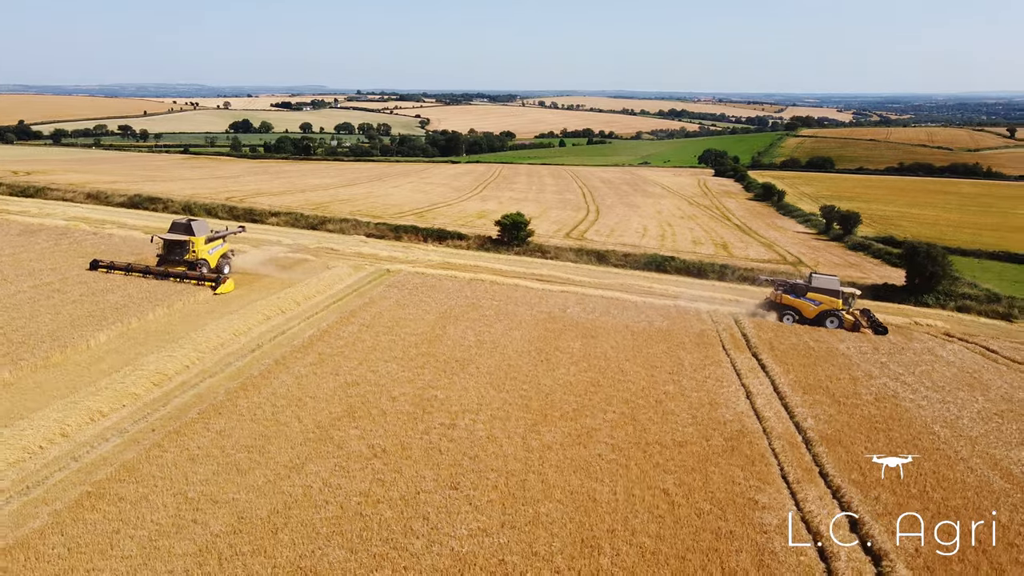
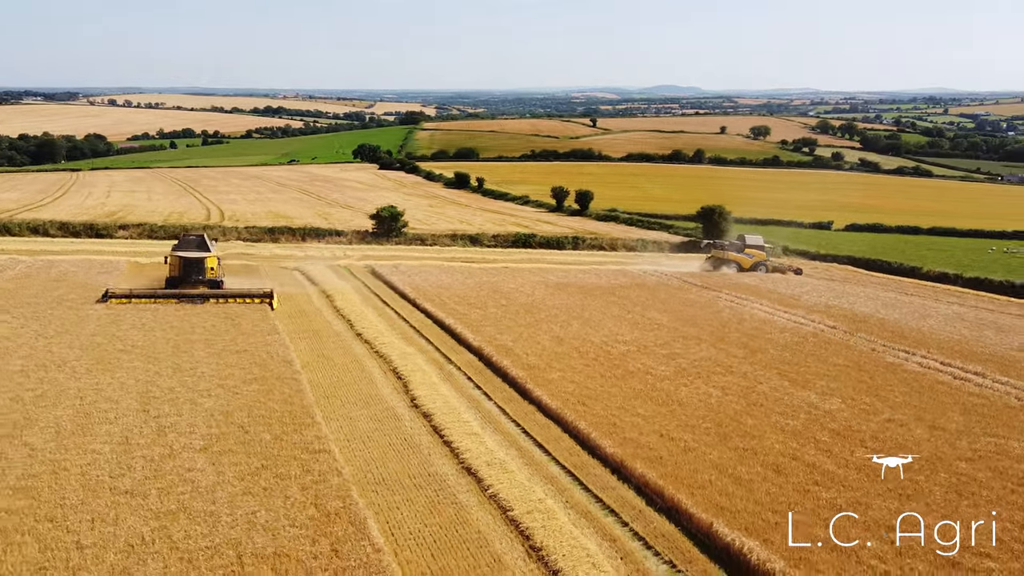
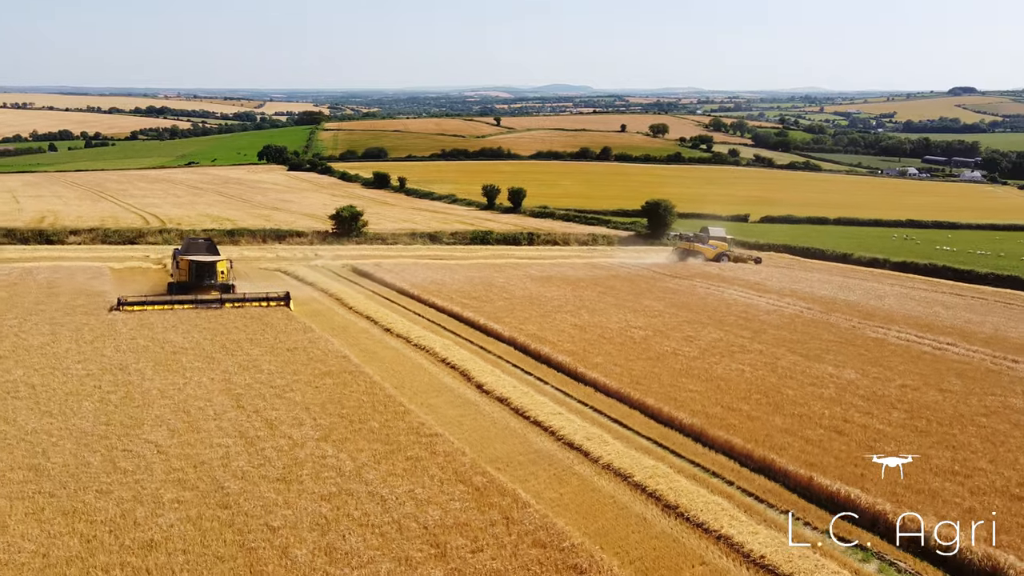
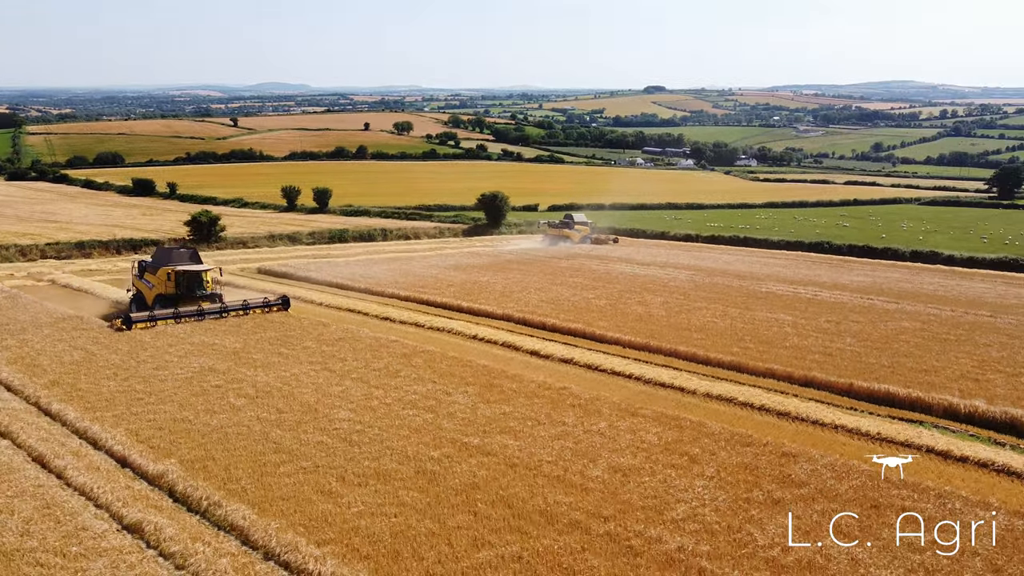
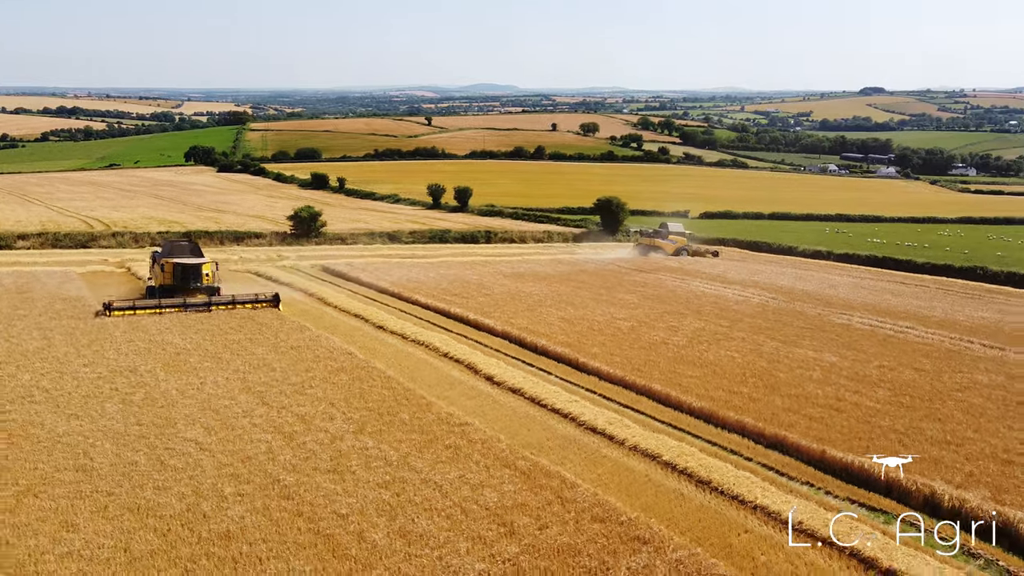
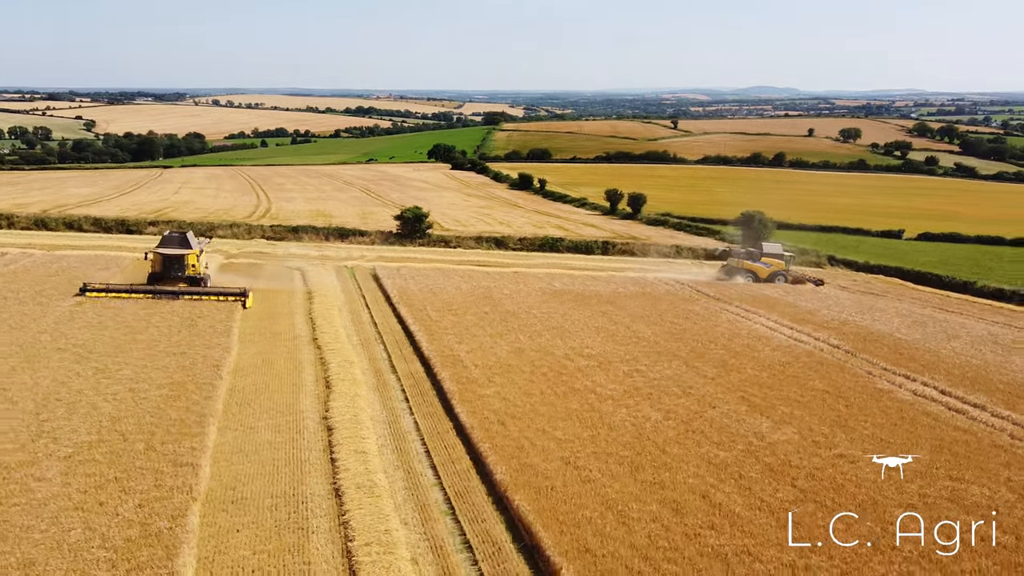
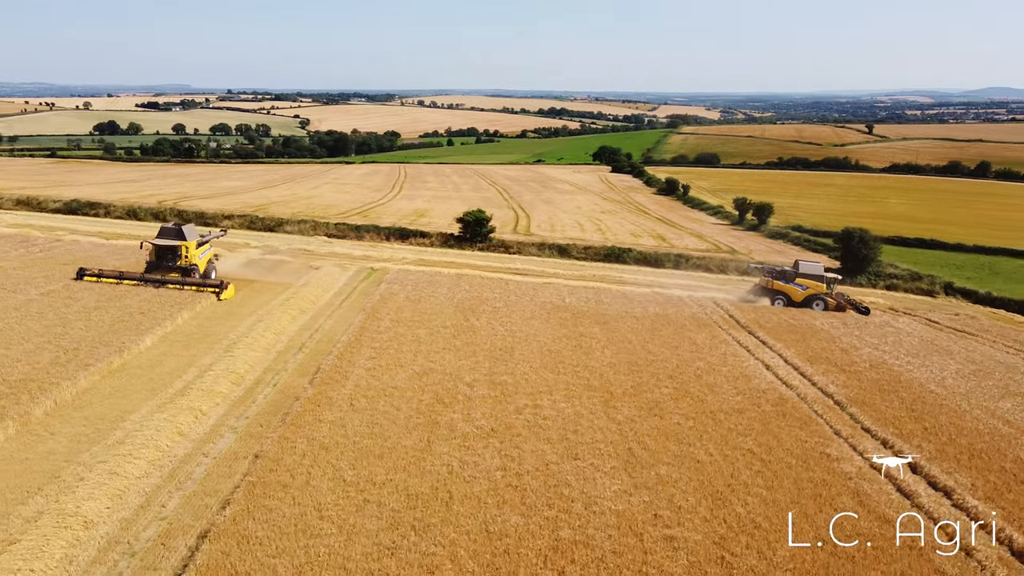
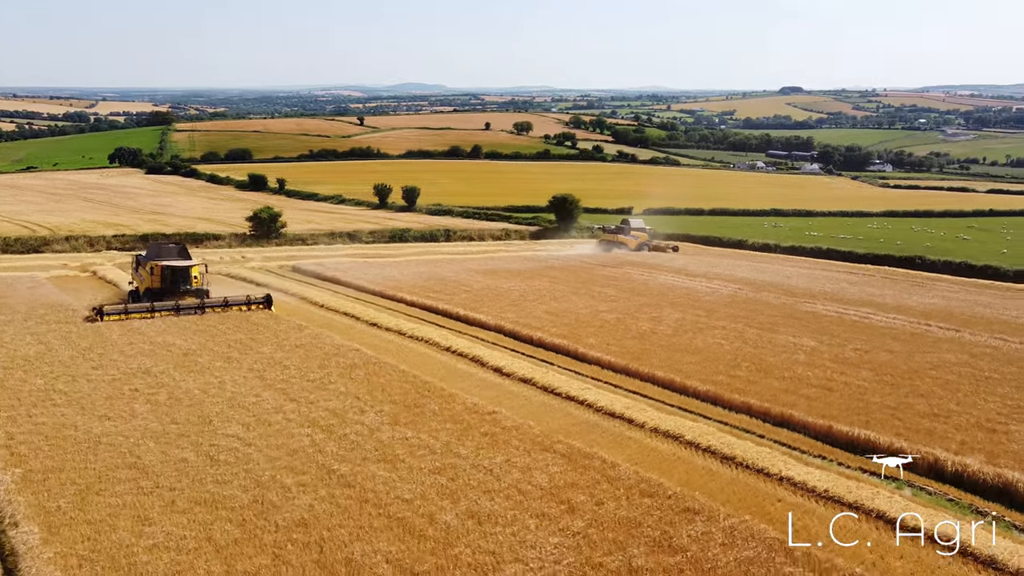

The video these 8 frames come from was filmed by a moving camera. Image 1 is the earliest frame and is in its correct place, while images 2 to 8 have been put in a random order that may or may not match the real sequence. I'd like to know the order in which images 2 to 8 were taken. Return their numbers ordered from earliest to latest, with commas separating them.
7, 6, 2, 3, 5, 8, 4
